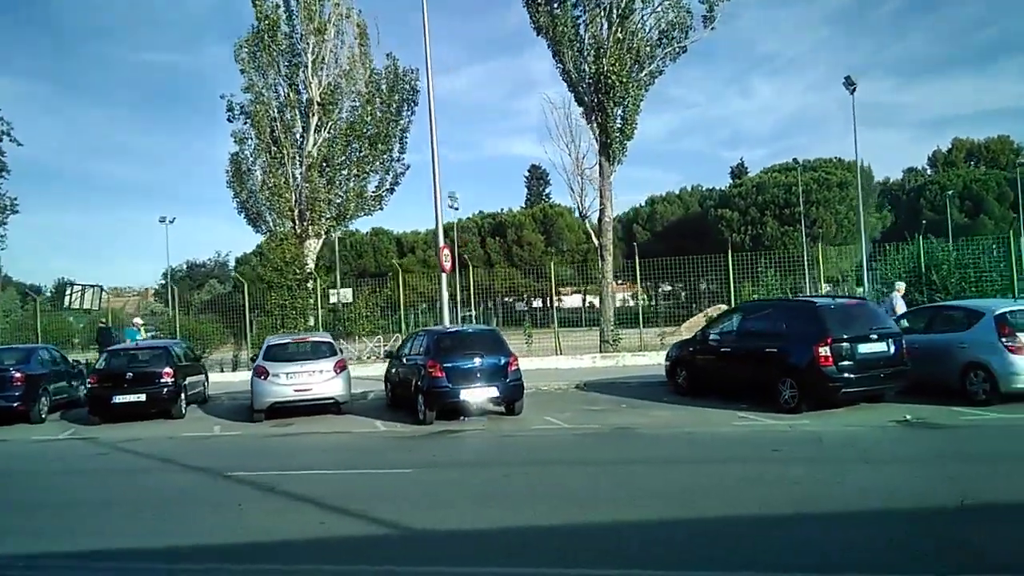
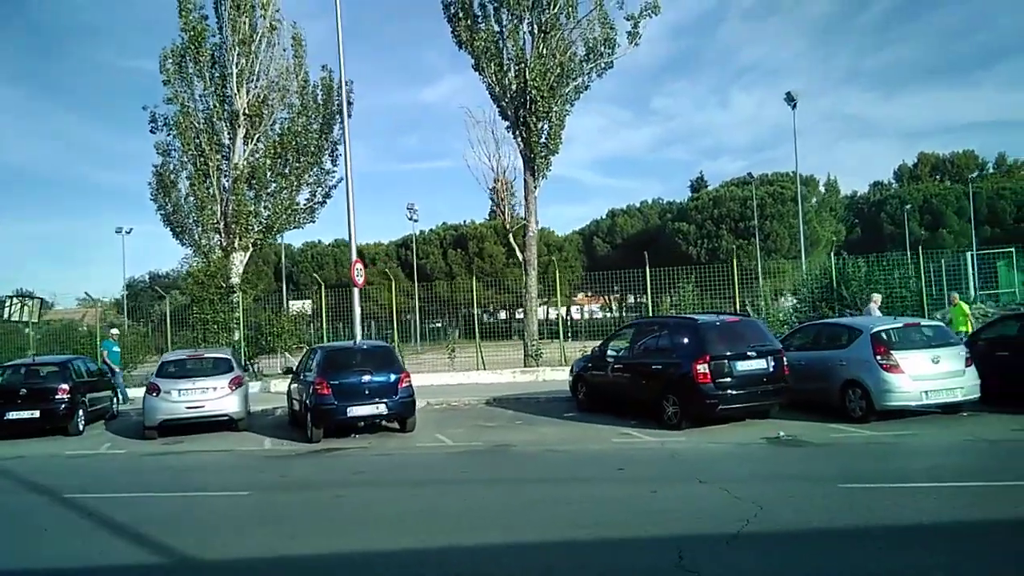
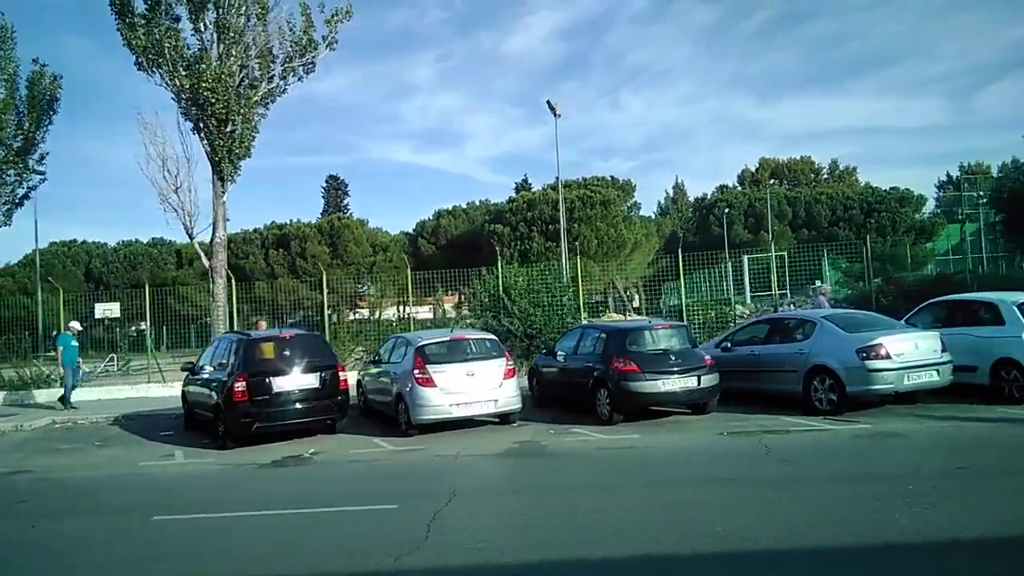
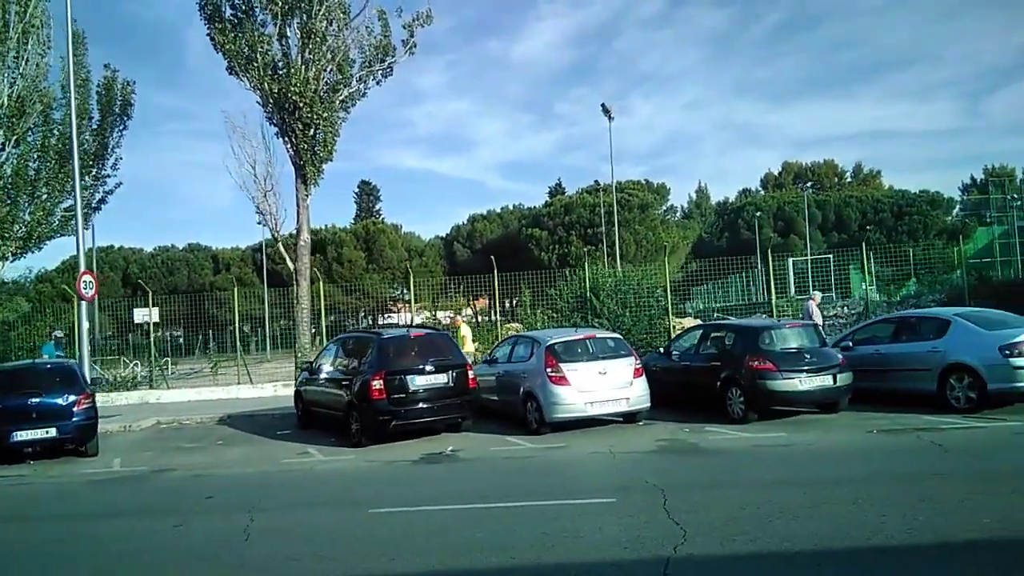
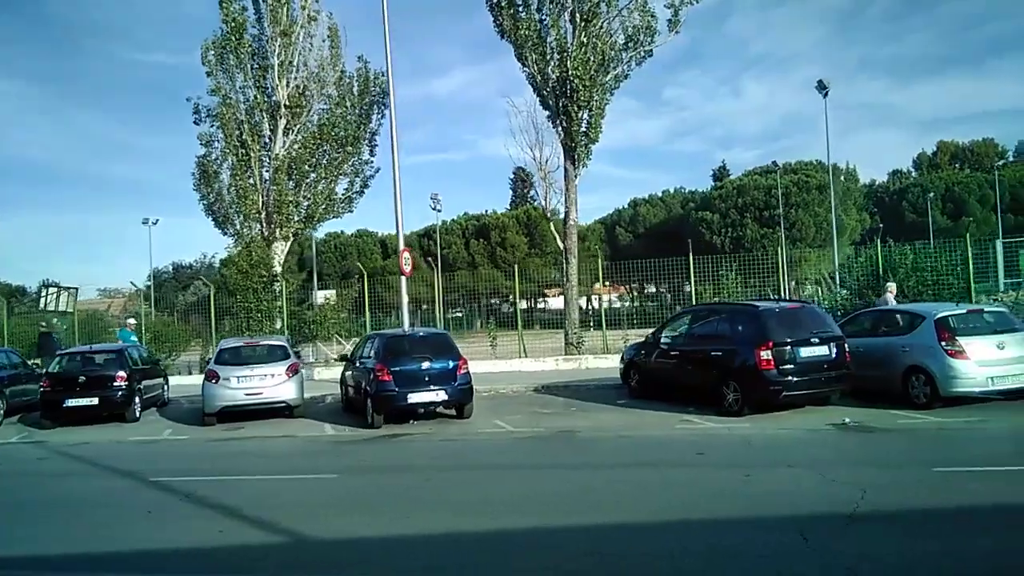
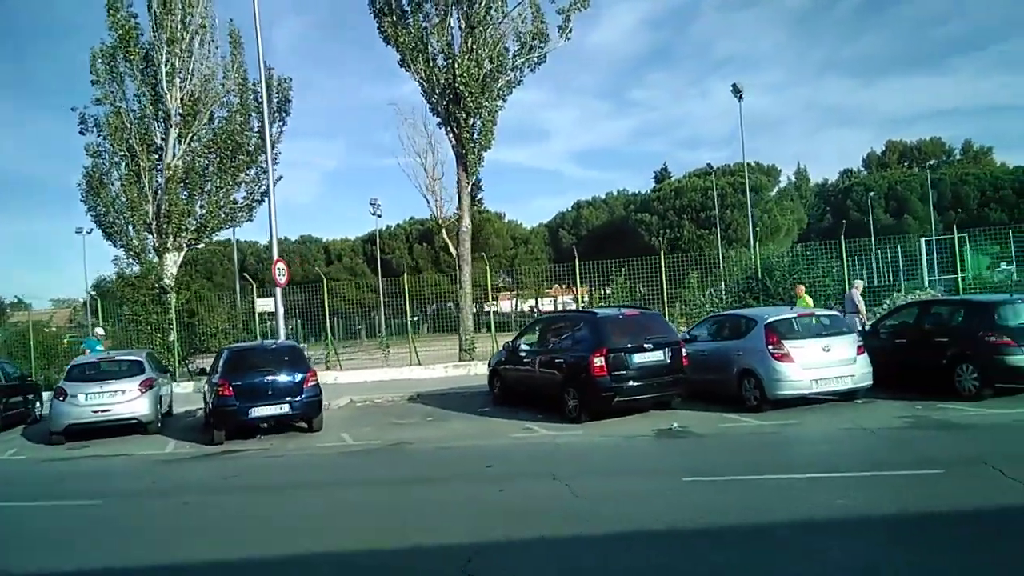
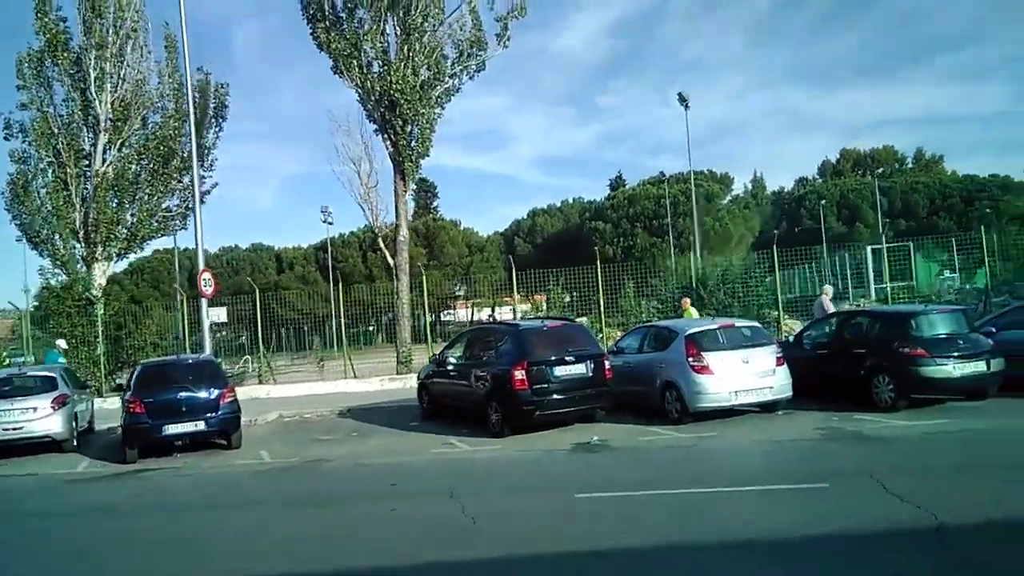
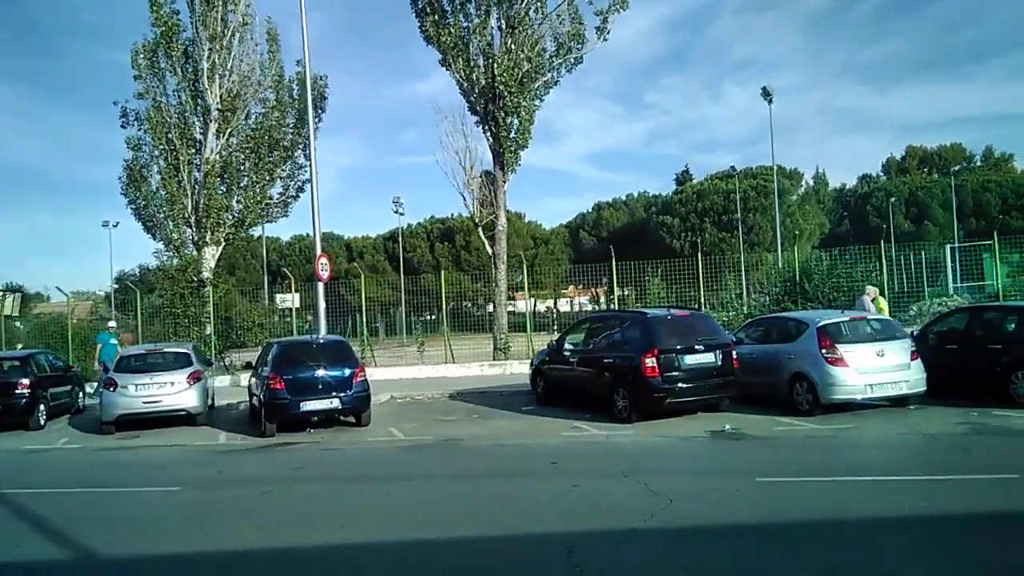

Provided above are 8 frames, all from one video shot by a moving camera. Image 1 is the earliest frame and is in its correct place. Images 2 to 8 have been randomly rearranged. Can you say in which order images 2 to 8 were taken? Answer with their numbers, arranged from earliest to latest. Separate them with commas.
5, 2, 8, 6, 7, 4, 3
